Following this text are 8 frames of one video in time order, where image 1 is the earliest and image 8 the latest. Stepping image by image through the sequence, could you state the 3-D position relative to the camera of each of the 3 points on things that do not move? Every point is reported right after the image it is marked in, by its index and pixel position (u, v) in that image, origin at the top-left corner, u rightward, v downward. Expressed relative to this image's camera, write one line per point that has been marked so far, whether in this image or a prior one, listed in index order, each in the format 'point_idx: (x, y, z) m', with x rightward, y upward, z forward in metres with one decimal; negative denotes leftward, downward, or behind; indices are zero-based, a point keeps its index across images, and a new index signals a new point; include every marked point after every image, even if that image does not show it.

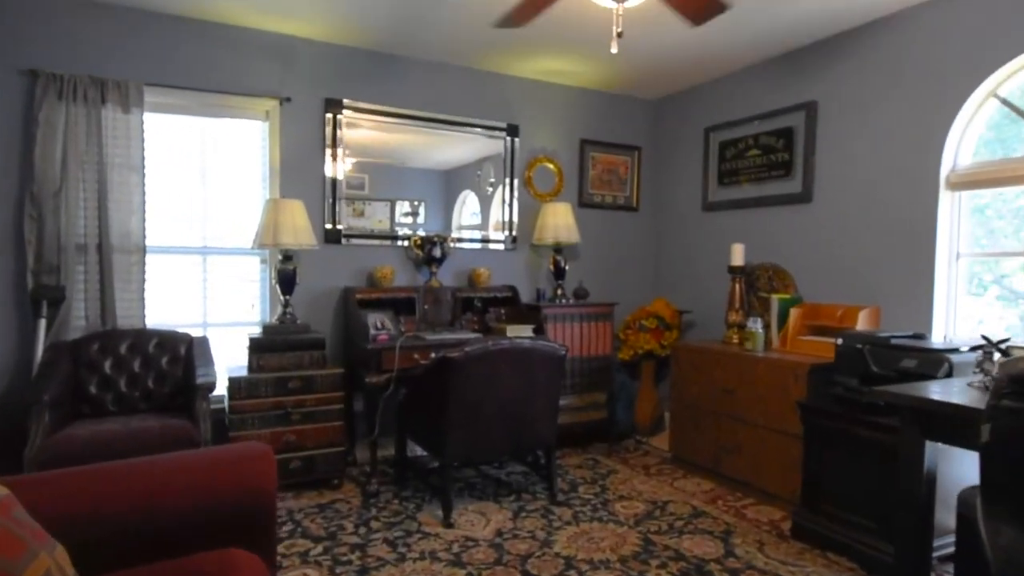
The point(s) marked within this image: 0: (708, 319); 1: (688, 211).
0: (+1.2, -0.2, +3.9) m
1: (+1.2, +0.5, +4.1) m
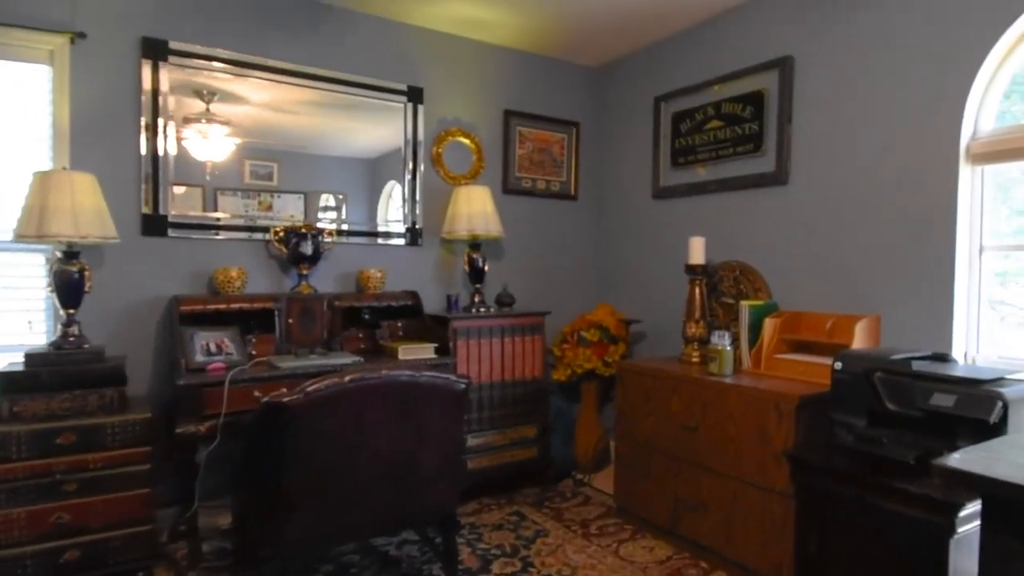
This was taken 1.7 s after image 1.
0: (+0.8, -0.2, +3.2) m
1: (+0.7, +0.5, +3.4) m
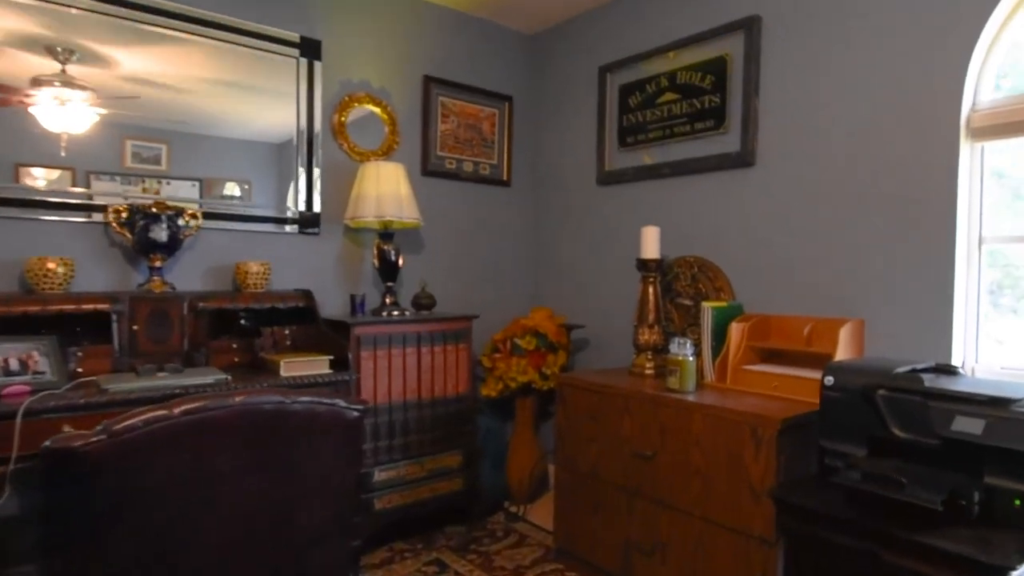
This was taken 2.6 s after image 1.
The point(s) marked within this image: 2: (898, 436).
0: (+0.4, -0.2, +2.8) m
1: (+0.3, +0.5, +2.9) m
2: (+0.9, -0.3, +1.4) m
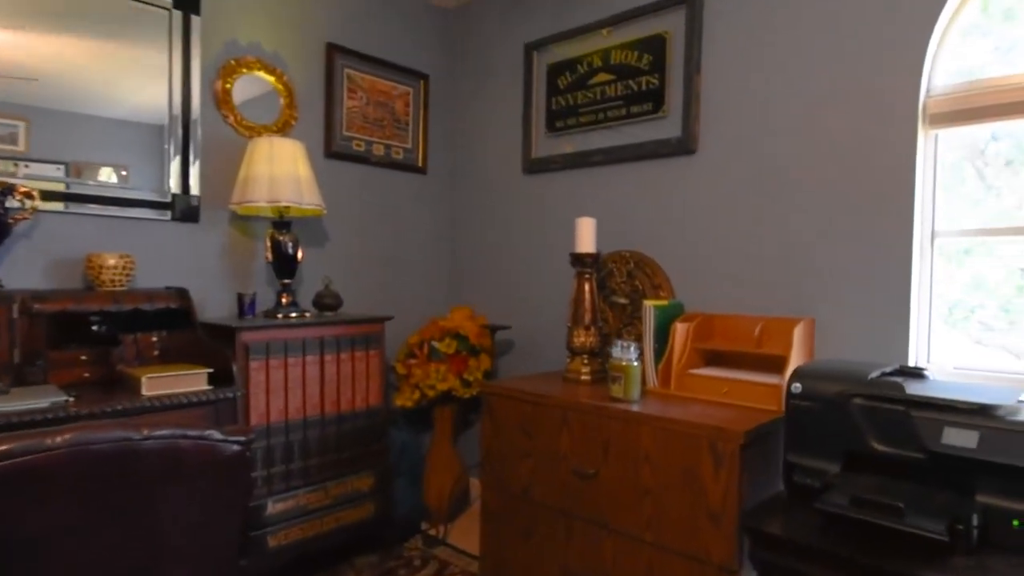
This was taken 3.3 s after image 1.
0: (+0.1, -0.2, +2.6) m
1: (-0.1, +0.5, +2.7) m
2: (+0.7, -0.3, +1.2) m
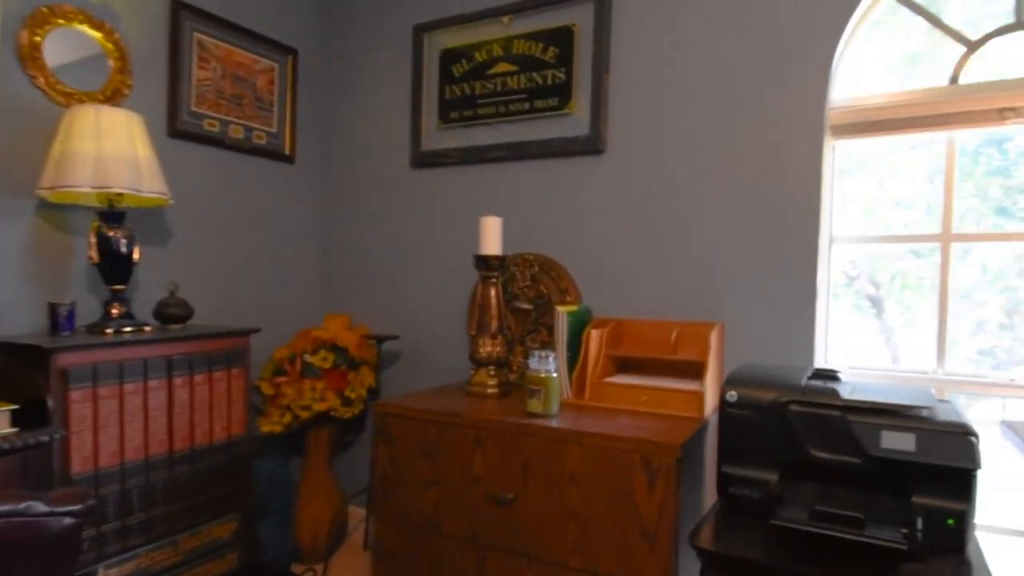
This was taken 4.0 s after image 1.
0: (-0.3, -0.2, +2.3) m
1: (-0.5, +0.5, +2.4) m
2: (+0.6, -0.3, +1.2) m
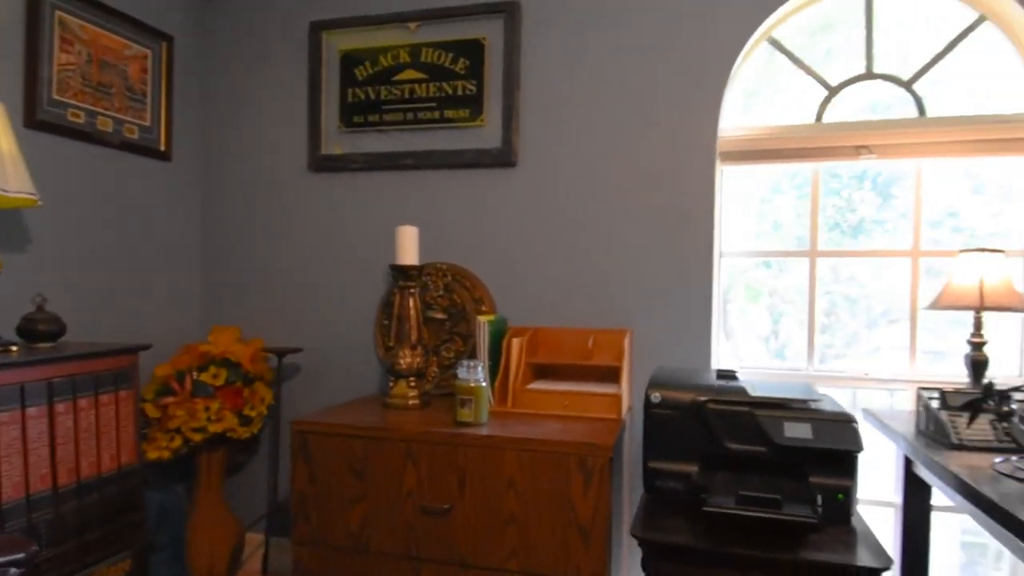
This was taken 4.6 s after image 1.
0: (-0.7, -0.3, +2.3) m
1: (-0.9, +0.4, +2.3) m
2: (+0.5, -0.4, +1.4) m
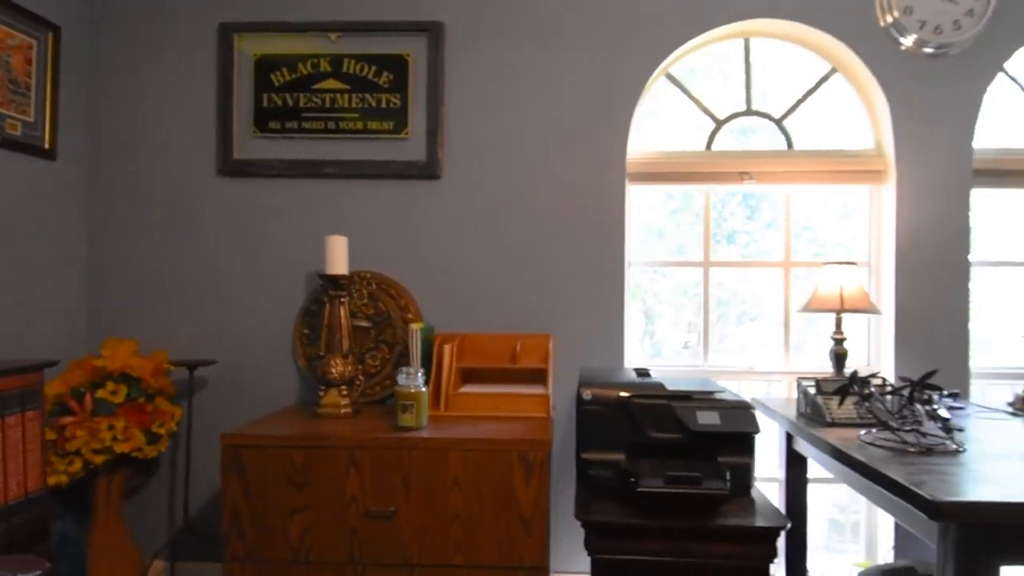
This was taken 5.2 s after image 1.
0: (-1.0, -0.3, +2.2) m
1: (-1.2, +0.4, +2.2) m
2: (+0.4, -0.4, +1.6) m
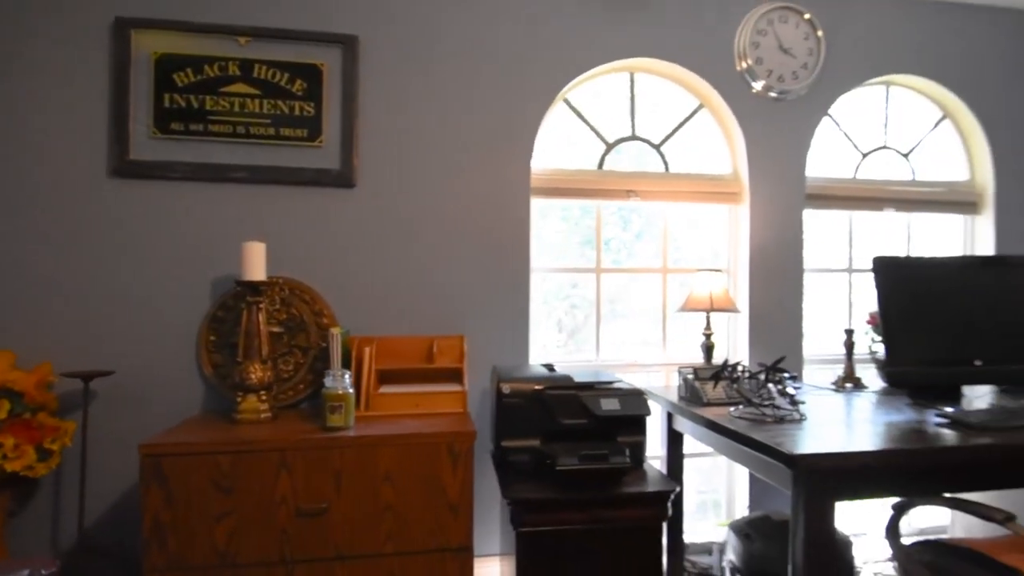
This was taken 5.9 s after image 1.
0: (-1.3, -0.3, +2.1) m
1: (-1.5, +0.4, +2.1) m
2: (+0.2, -0.4, +1.8) m
